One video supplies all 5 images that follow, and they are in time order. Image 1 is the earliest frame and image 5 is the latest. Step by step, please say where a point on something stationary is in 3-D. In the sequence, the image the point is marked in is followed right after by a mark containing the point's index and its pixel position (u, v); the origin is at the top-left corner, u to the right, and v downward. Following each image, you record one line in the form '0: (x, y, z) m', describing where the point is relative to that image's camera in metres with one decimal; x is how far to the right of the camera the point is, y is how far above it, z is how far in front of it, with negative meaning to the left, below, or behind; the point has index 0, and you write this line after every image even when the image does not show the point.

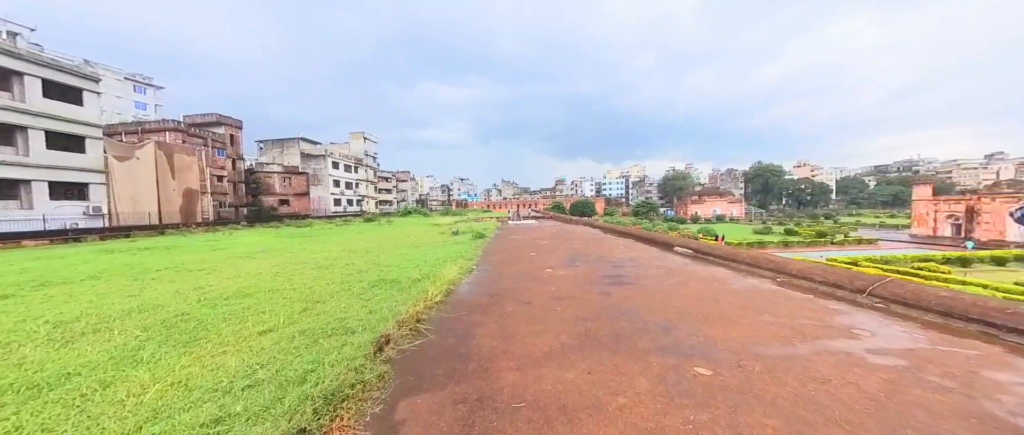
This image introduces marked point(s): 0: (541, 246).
0: (+0.9, -0.9, +9.9) m
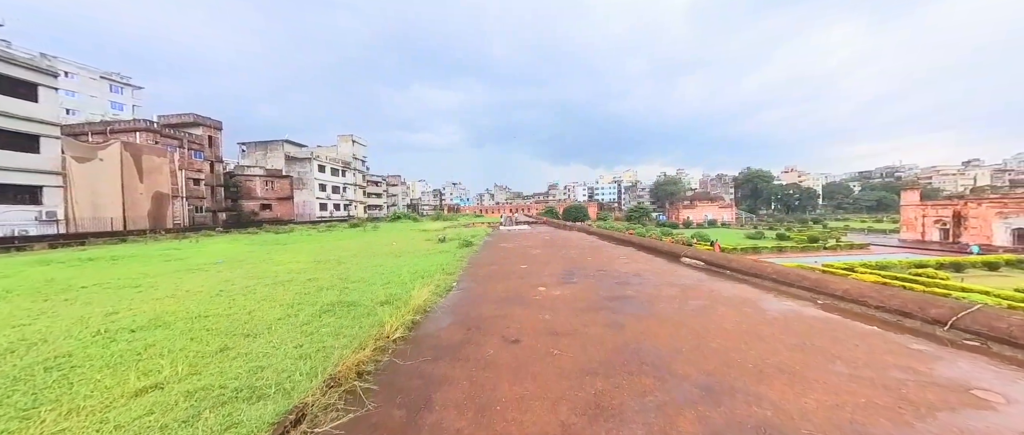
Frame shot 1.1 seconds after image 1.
0: (+0.6, -1.0, +8.9) m
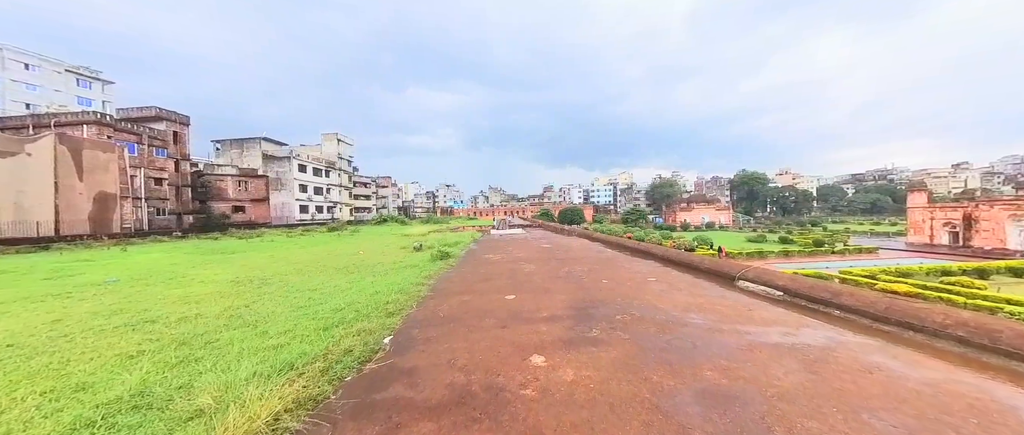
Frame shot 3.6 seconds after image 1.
0: (+0.3, -1.2, +6.4) m
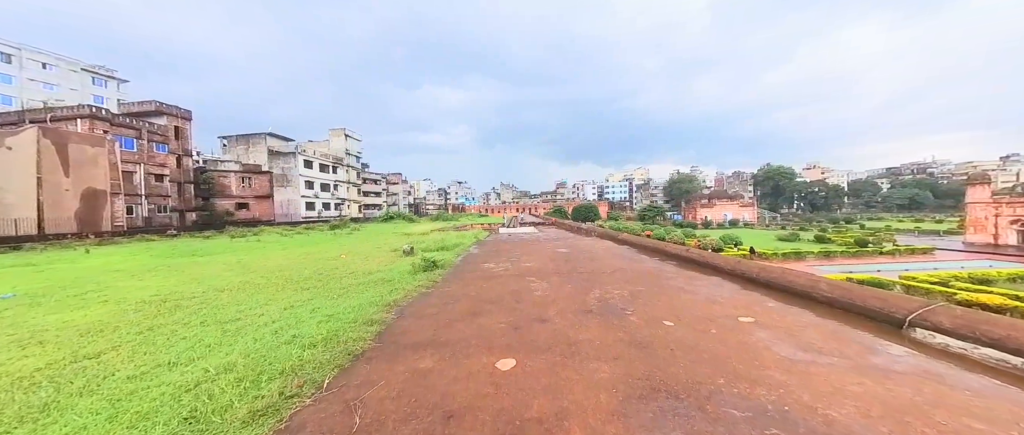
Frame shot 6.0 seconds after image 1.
0: (+0.3, -1.1, +4.2) m
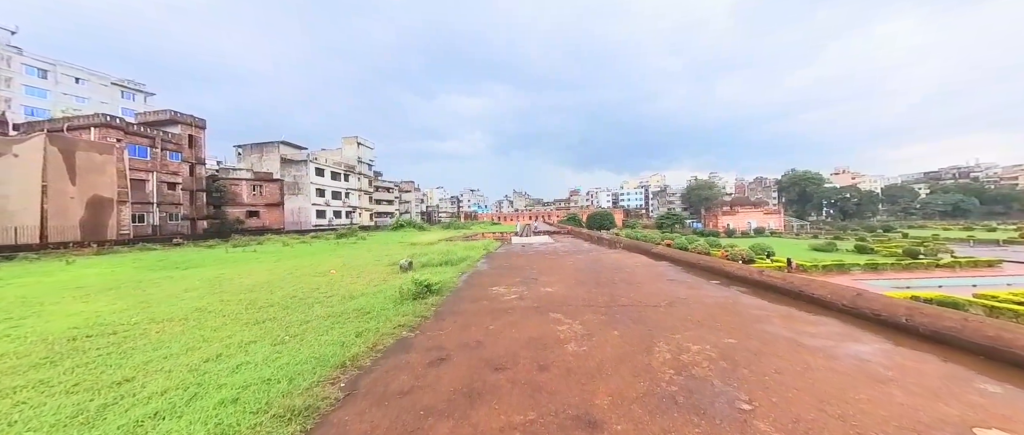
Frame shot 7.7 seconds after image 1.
0: (+0.5, -1.3, +2.5) m
